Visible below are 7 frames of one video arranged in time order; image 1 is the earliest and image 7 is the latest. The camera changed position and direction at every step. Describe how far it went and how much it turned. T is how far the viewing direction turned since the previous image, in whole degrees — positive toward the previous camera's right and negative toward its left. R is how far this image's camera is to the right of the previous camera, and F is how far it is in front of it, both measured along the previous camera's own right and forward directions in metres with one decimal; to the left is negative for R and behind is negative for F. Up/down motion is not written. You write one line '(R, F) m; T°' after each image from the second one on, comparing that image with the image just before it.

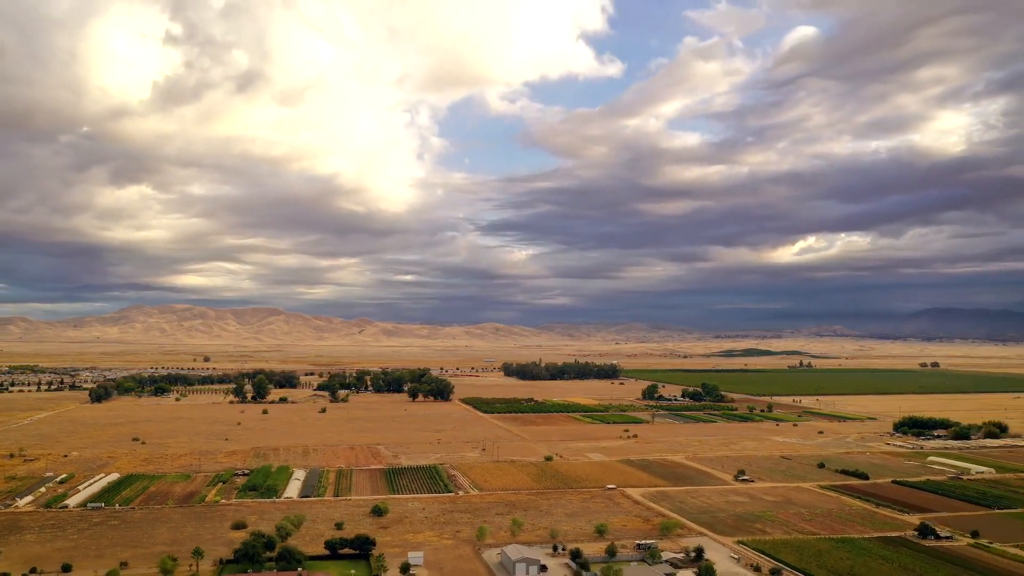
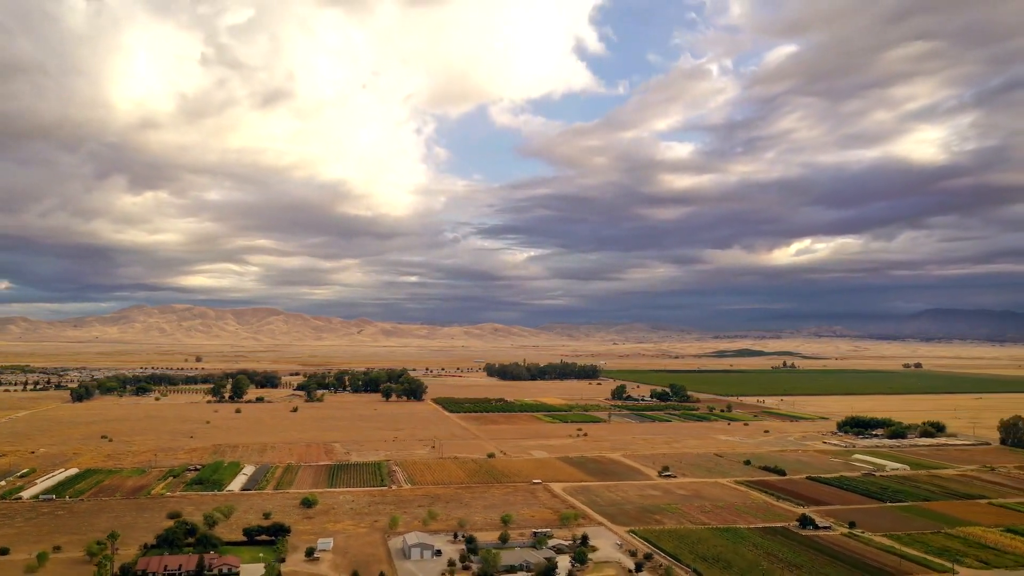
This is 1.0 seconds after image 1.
(+3.8, -2.3) m; 0°
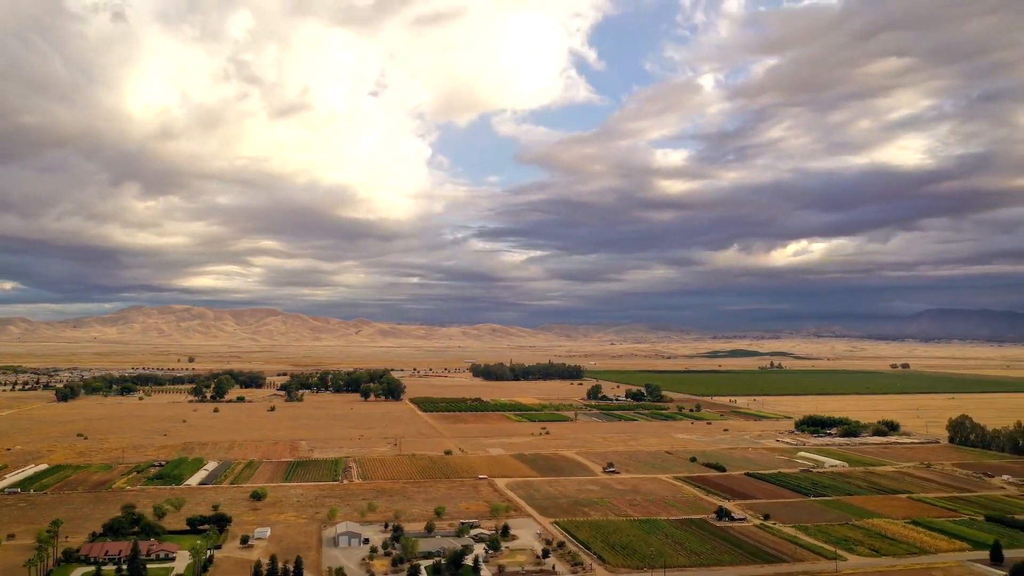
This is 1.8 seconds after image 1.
(+3.1, -1.8) m; 0°
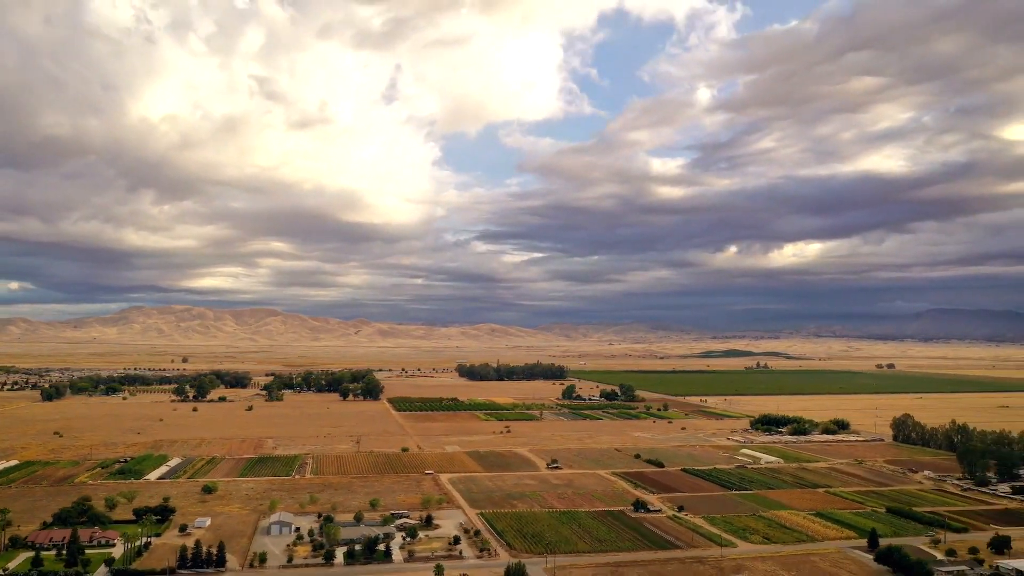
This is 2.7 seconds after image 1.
(+3.5, -2.1) m; 0°
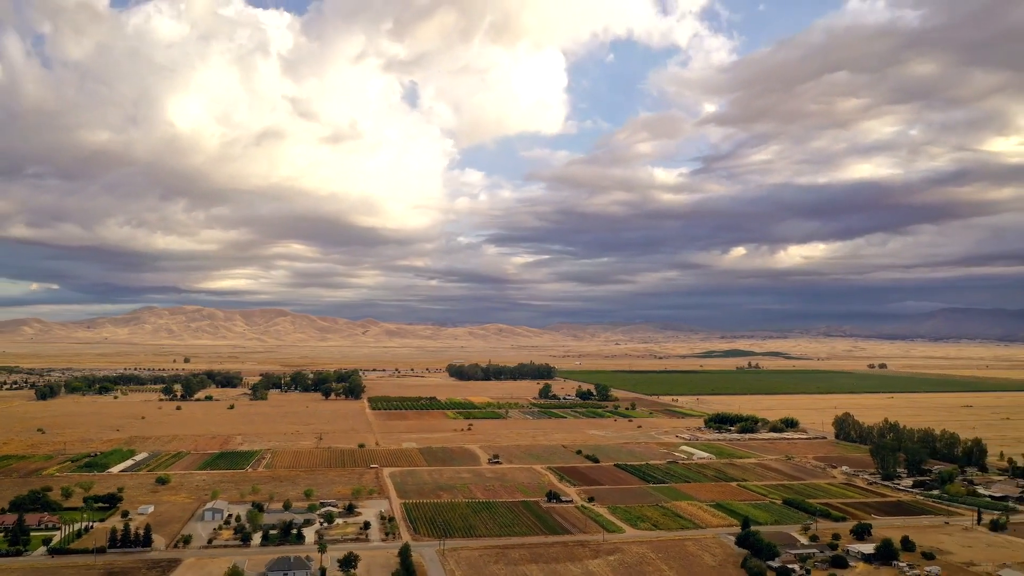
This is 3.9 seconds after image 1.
(+4.6, -2.7) m; -1°
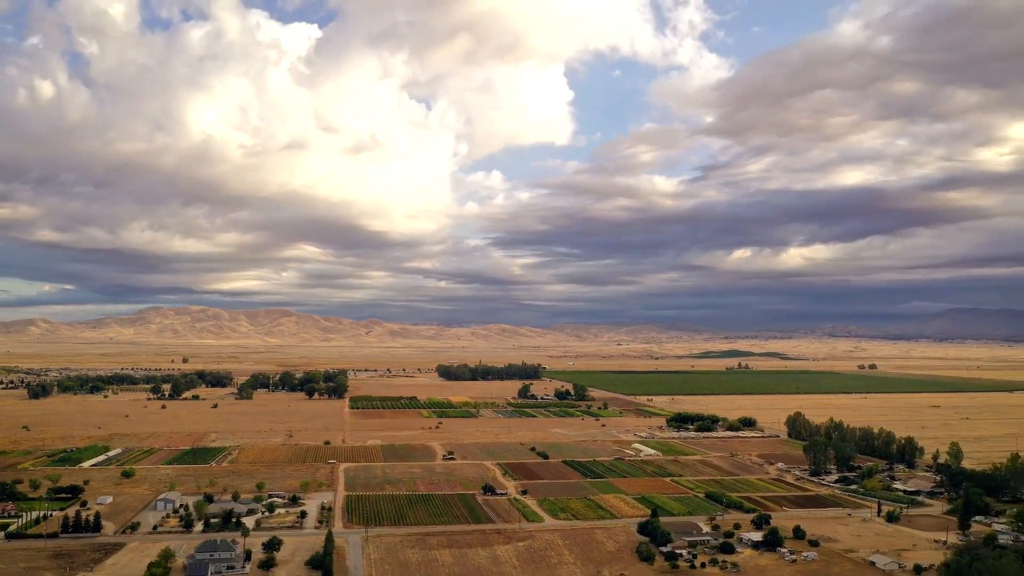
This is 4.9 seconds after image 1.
(+3.8, -2.3) m; -1°
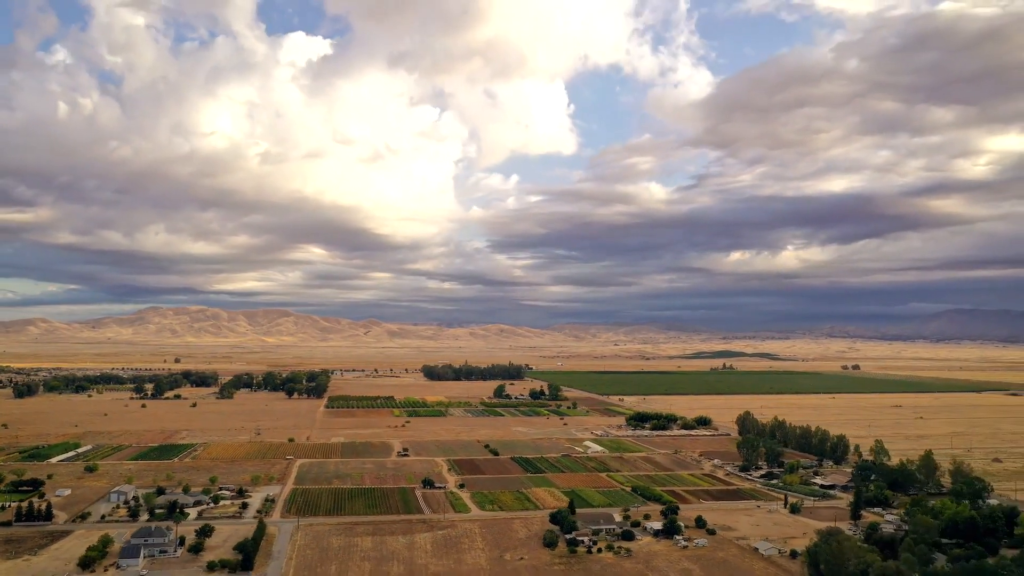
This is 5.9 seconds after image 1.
(+3.7, -2.2) m; 0°
